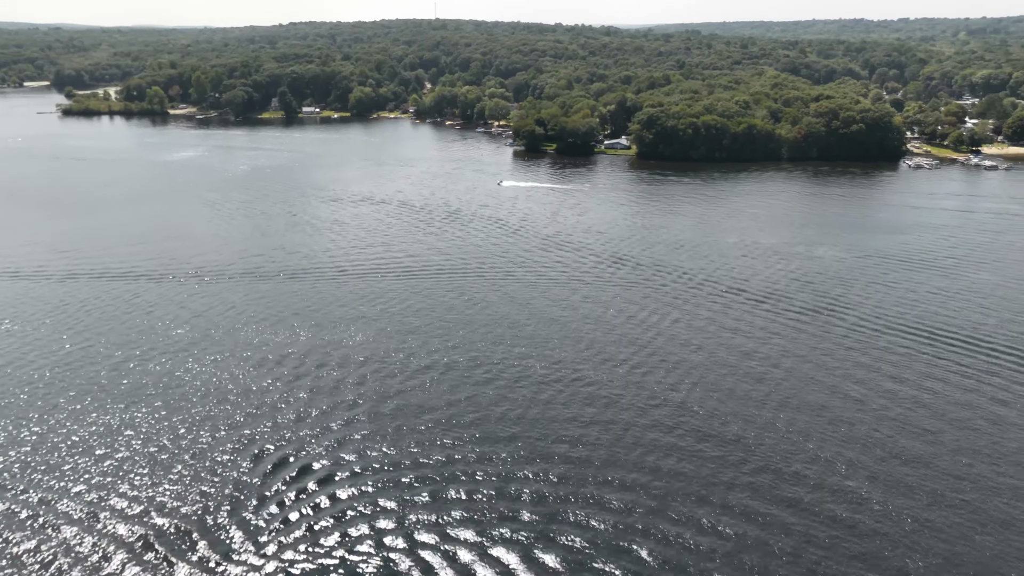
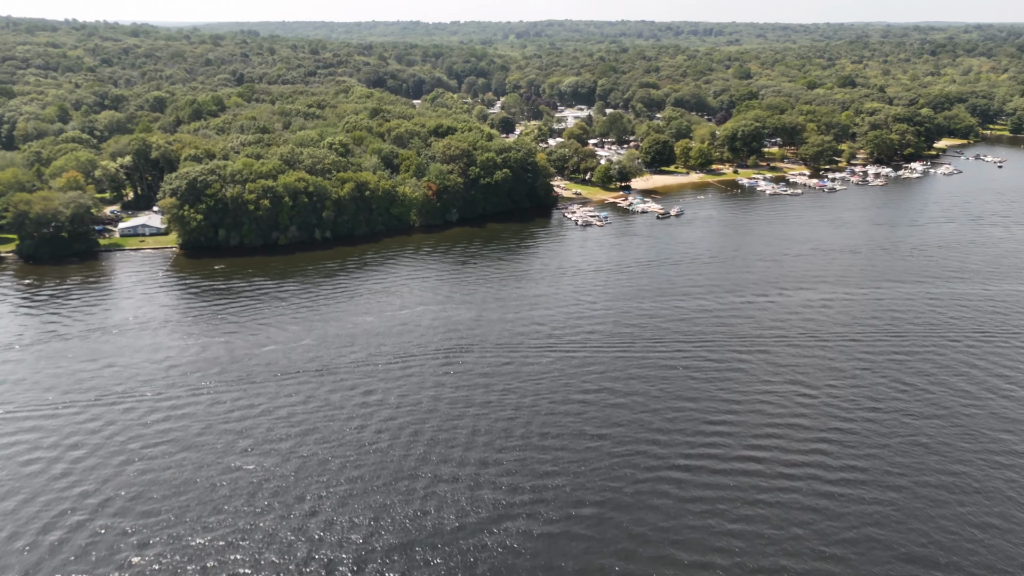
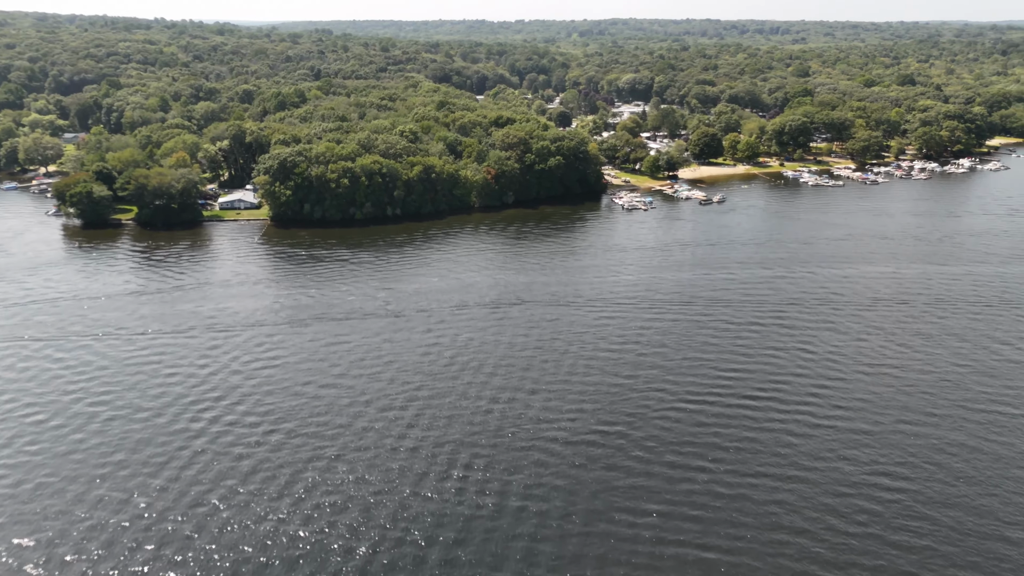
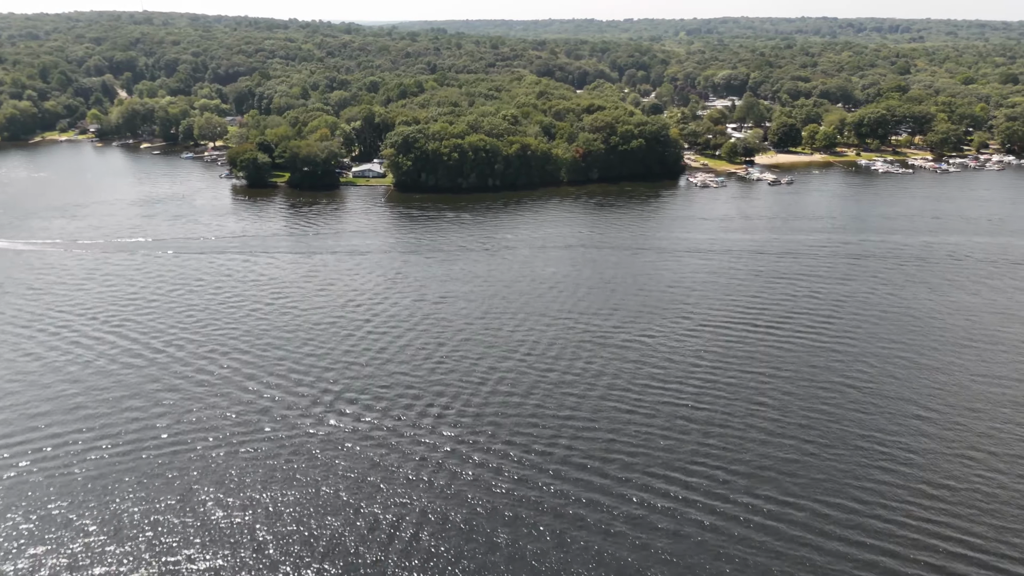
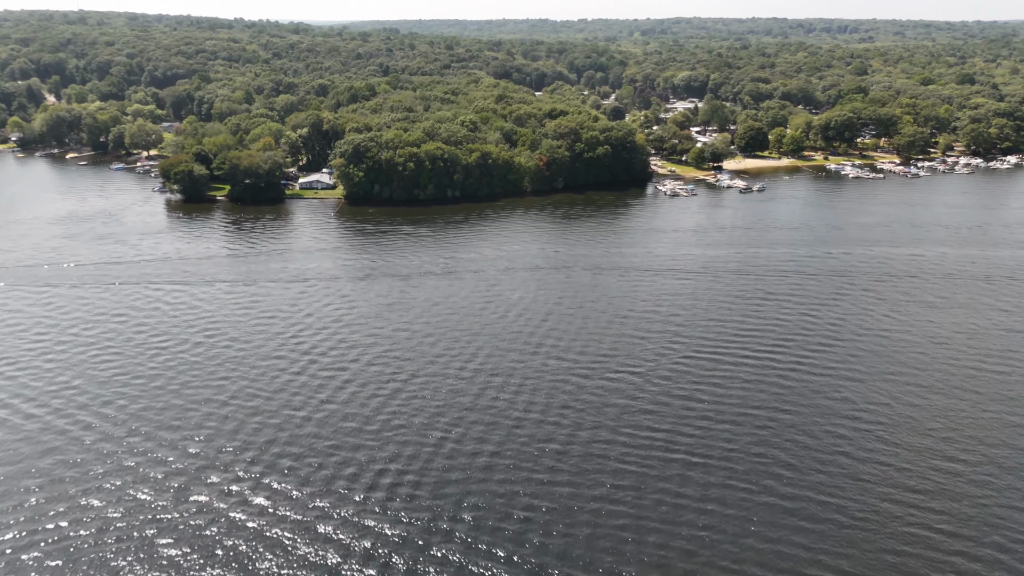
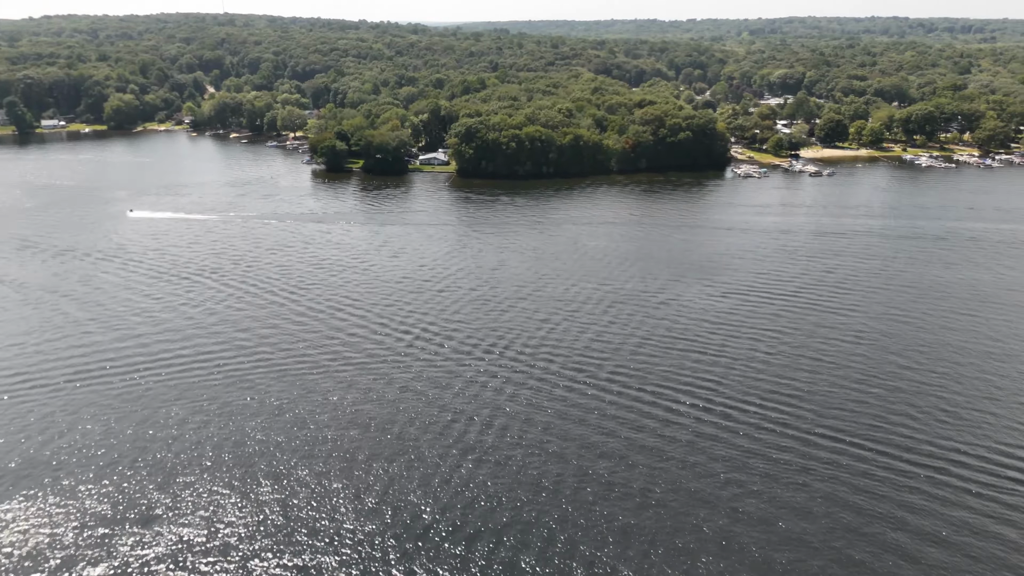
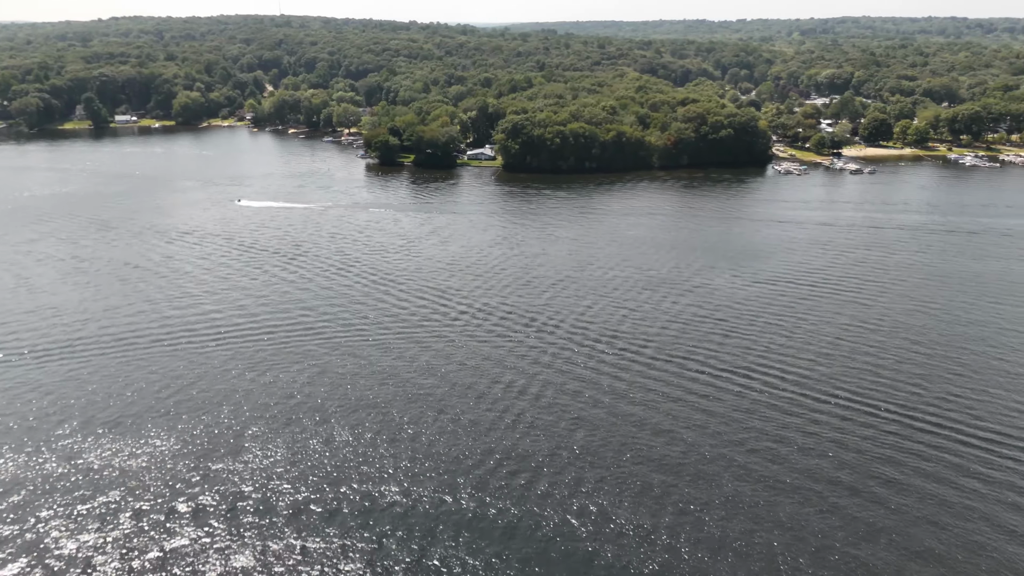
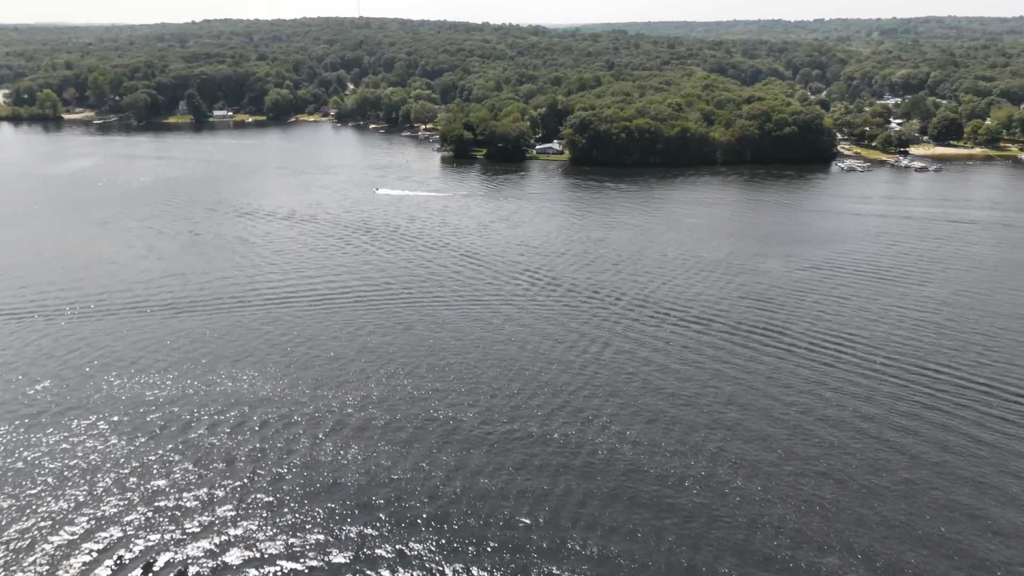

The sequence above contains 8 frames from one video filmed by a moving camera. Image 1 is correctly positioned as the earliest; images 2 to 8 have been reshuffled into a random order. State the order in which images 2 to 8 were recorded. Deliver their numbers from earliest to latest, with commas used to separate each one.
8, 7, 6, 4, 5, 3, 2
